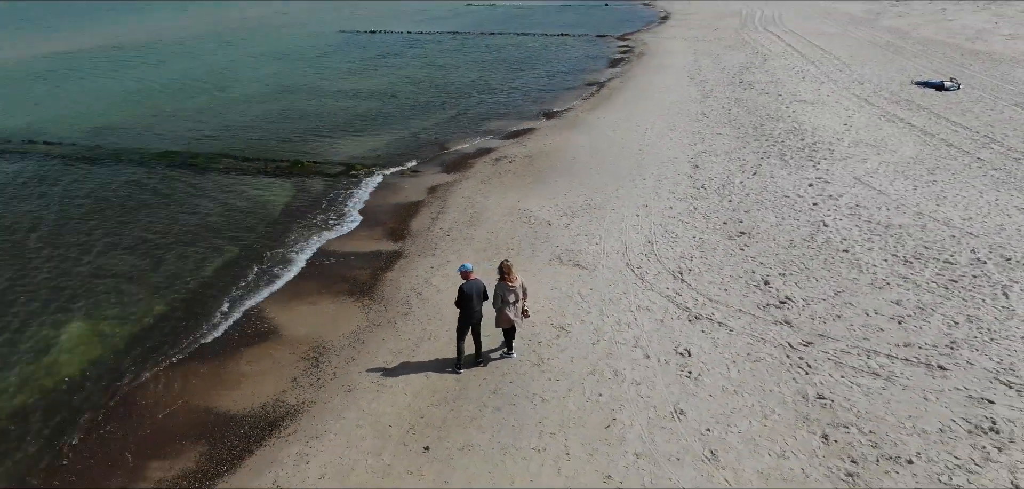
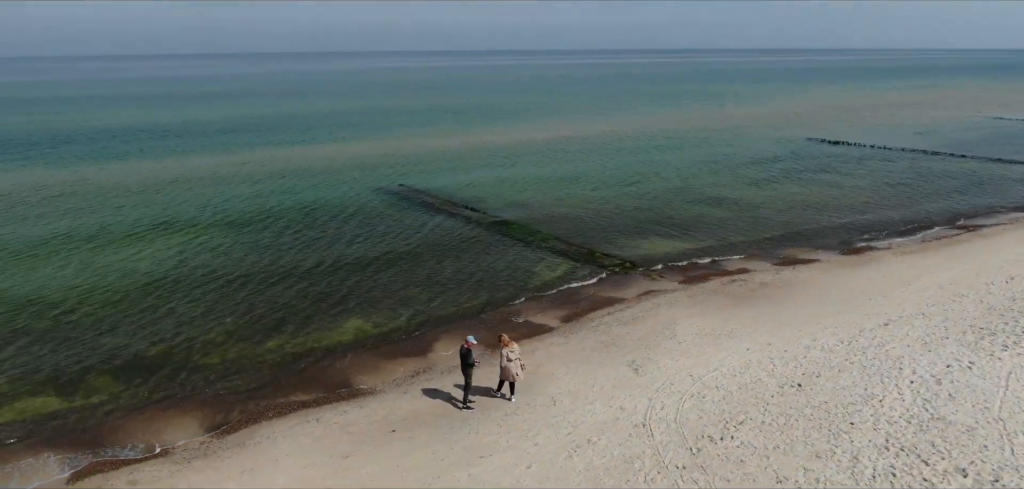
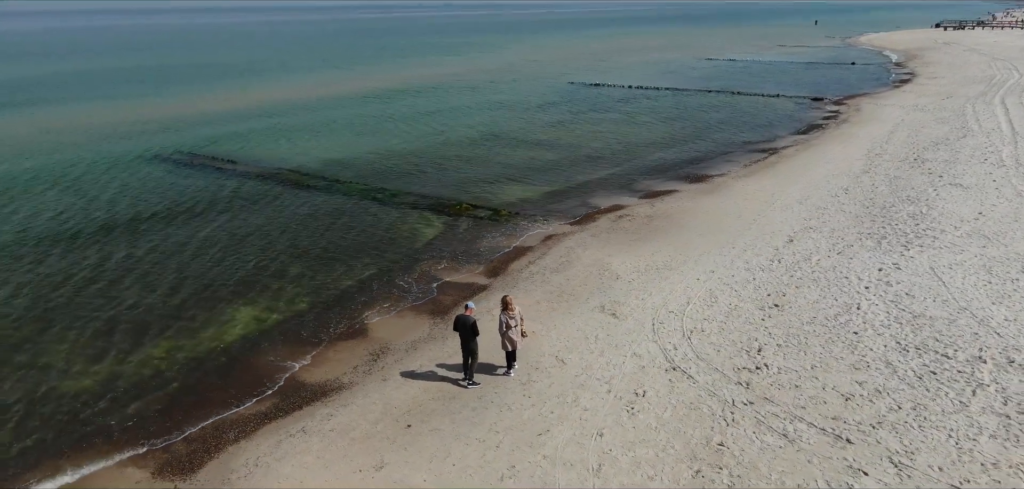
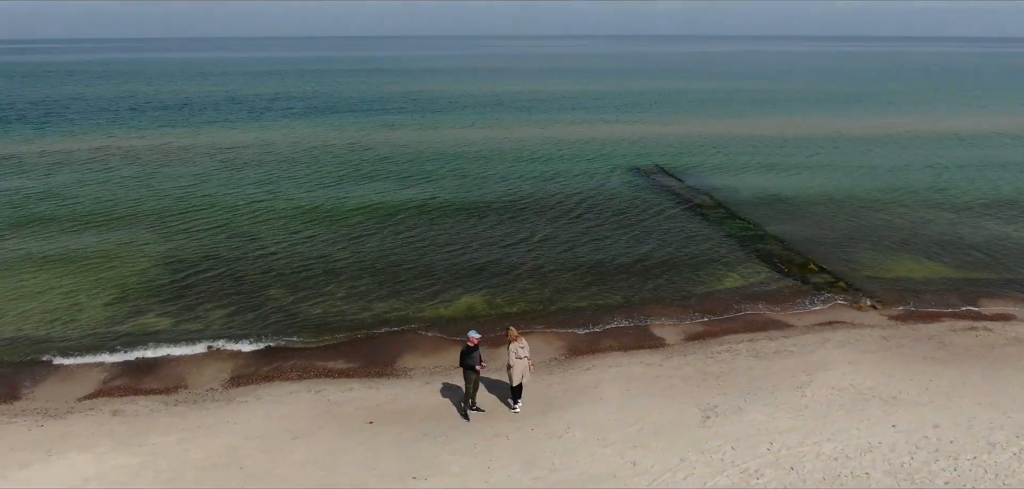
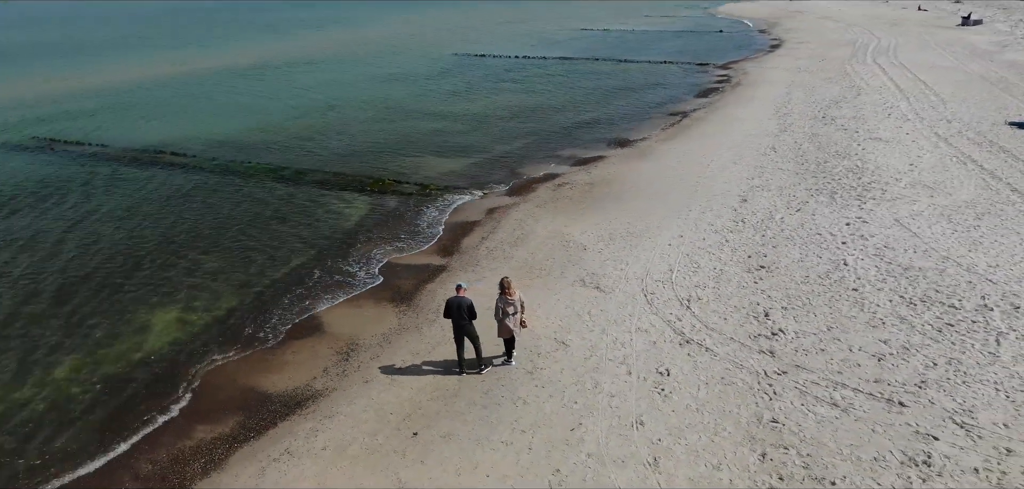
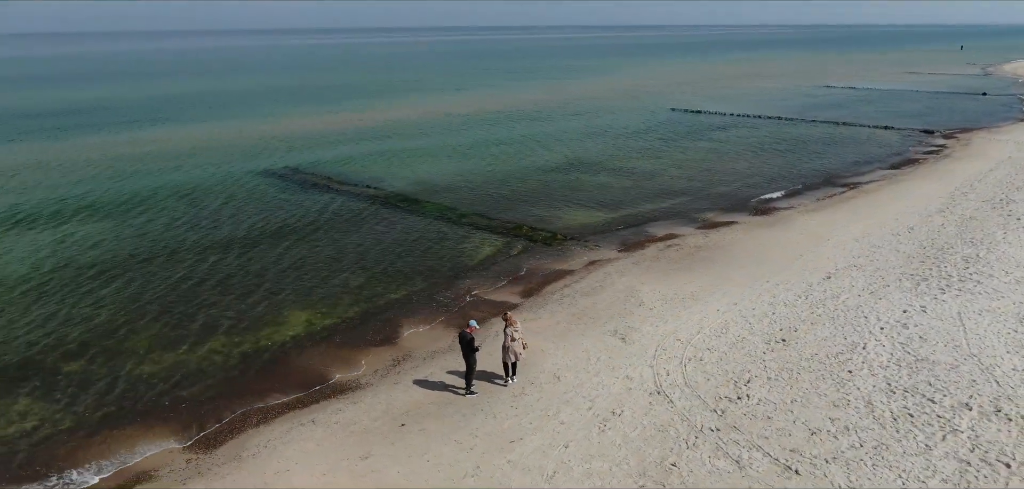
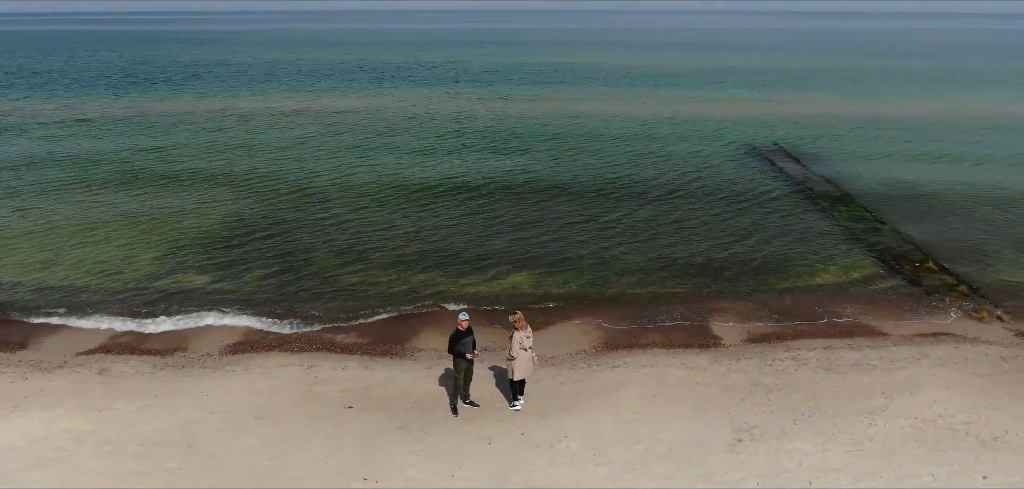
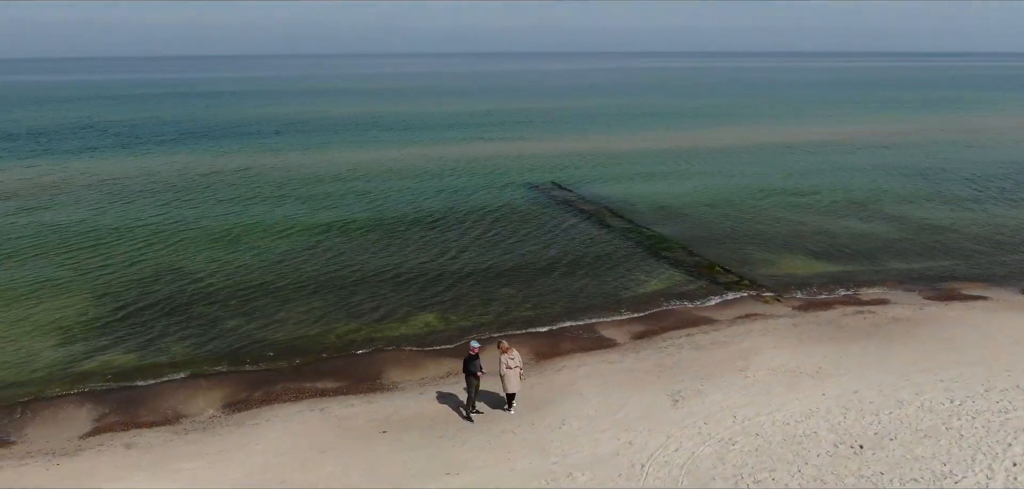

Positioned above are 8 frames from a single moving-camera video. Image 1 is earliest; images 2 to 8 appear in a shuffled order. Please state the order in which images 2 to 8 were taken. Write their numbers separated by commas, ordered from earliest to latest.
5, 3, 6, 2, 8, 4, 7
